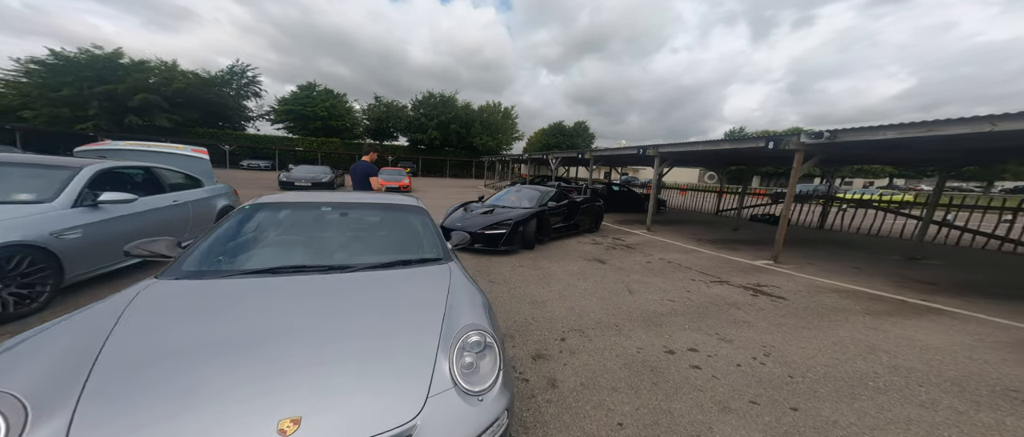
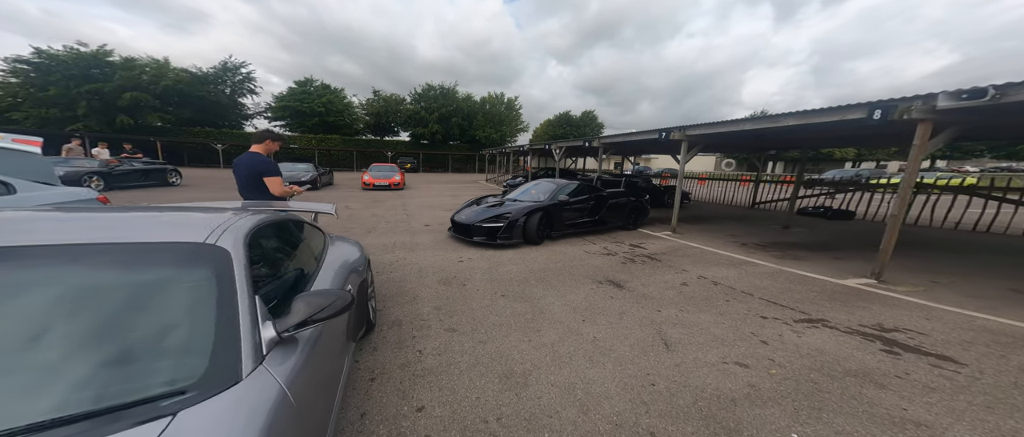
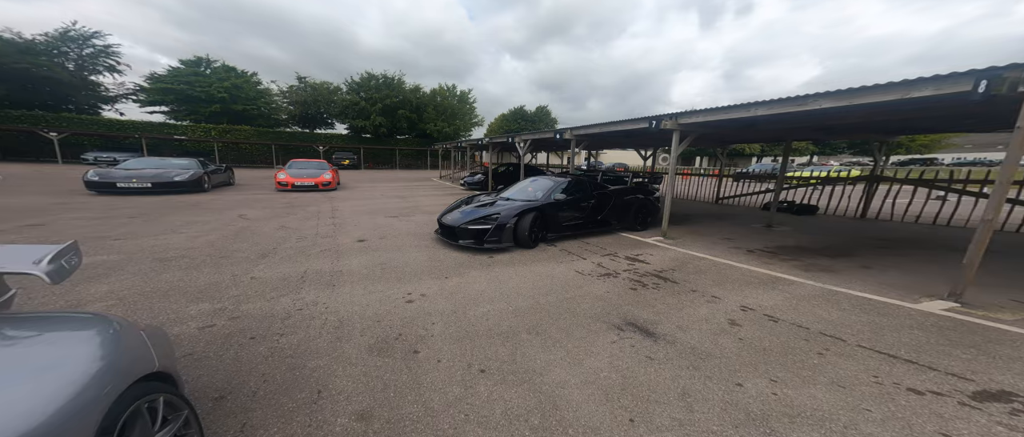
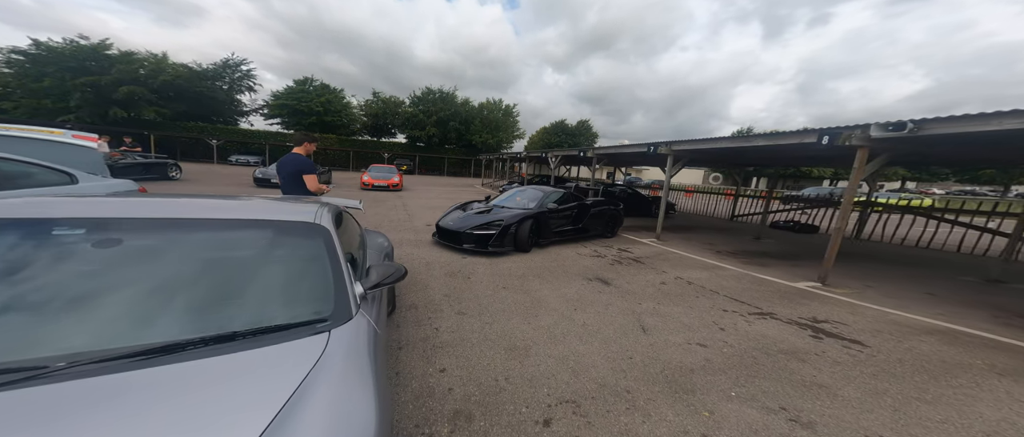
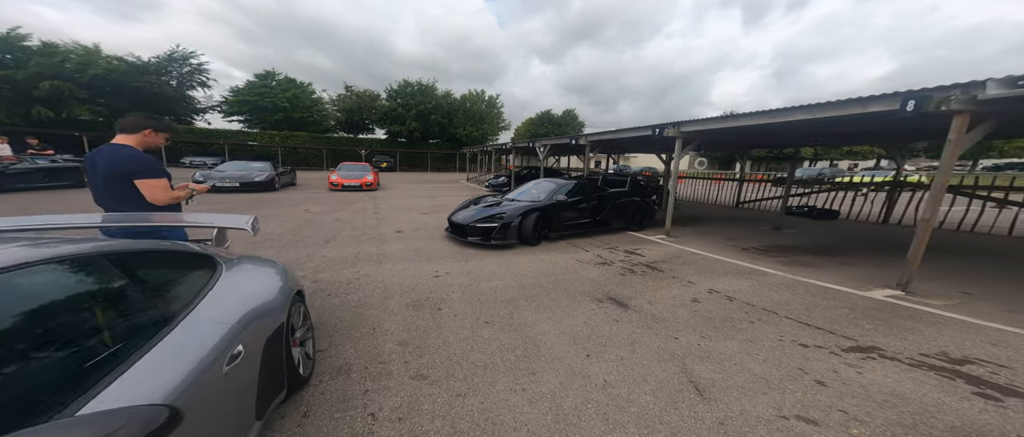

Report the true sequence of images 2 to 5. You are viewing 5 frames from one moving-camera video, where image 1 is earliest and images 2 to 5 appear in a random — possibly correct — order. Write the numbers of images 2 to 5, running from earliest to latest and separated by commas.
4, 2, 5, 3
